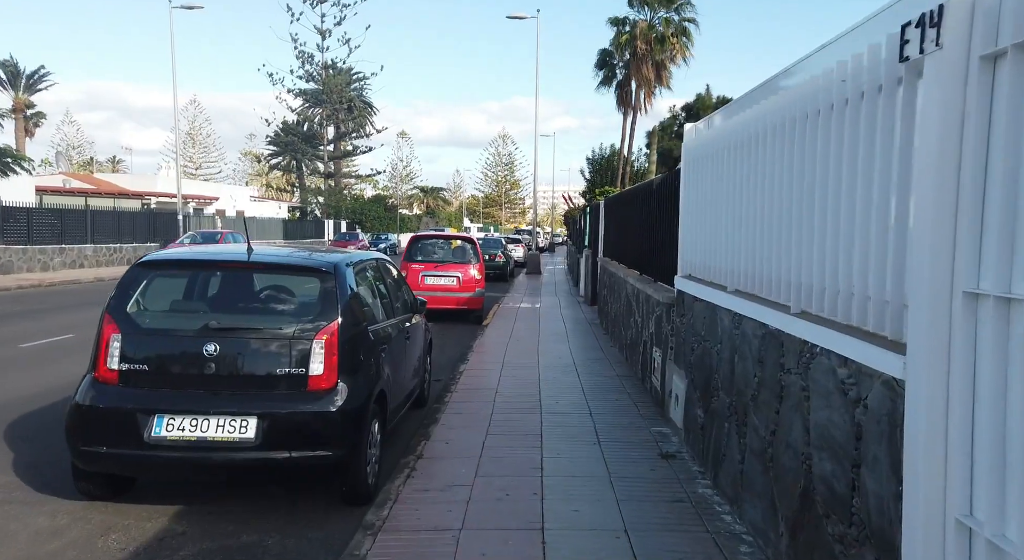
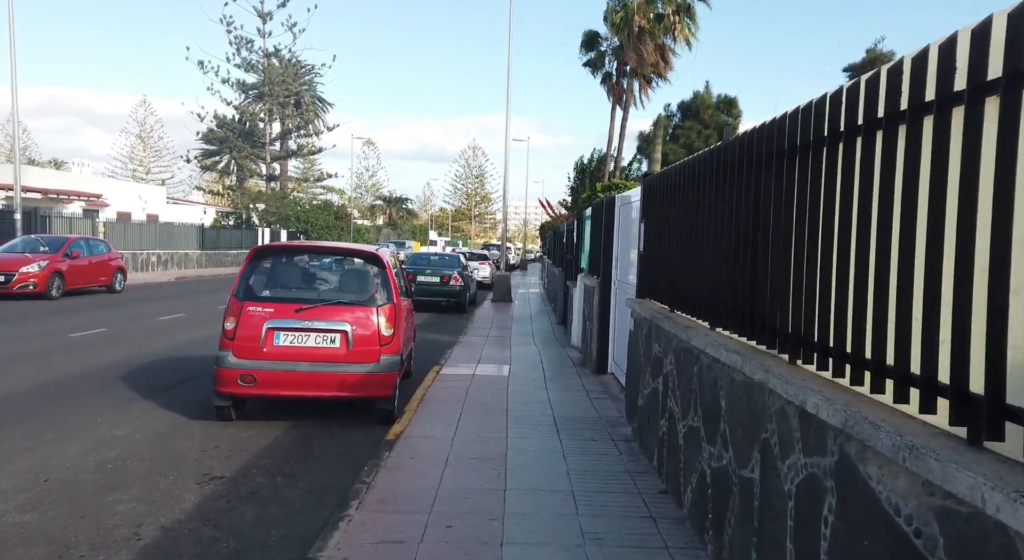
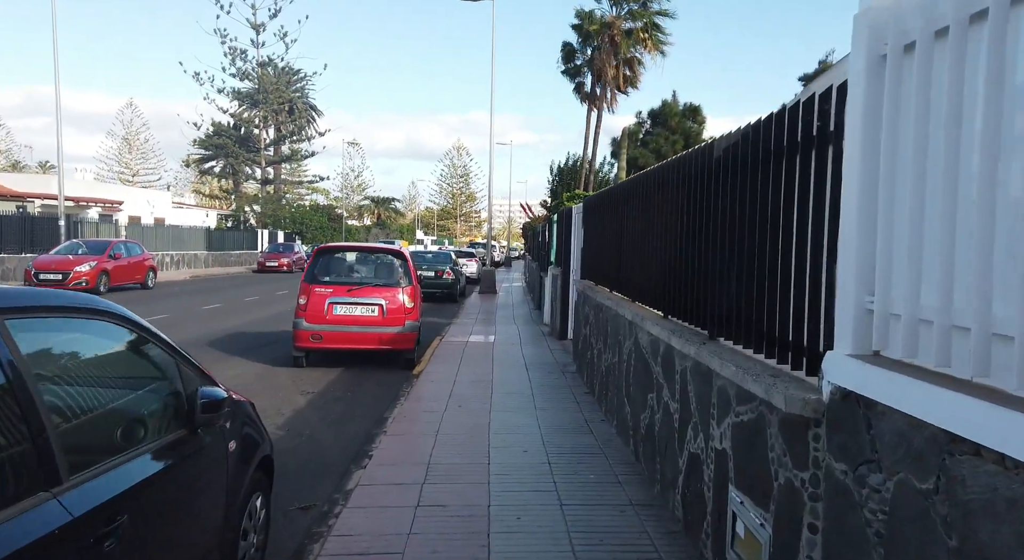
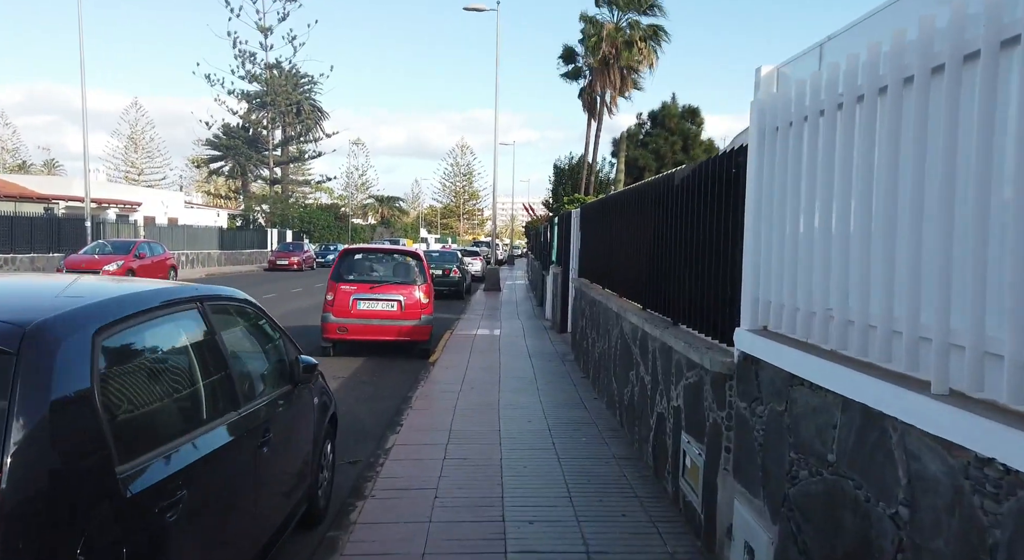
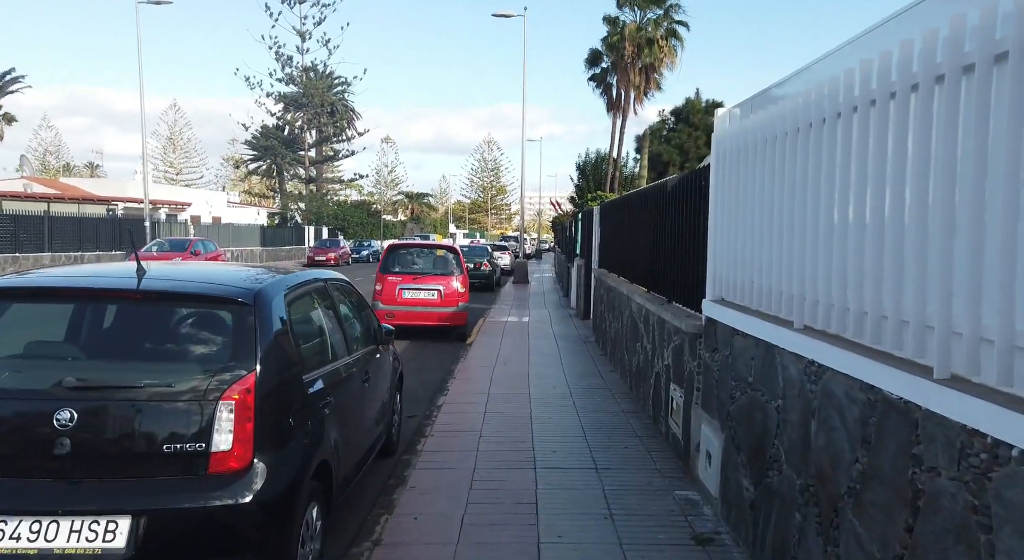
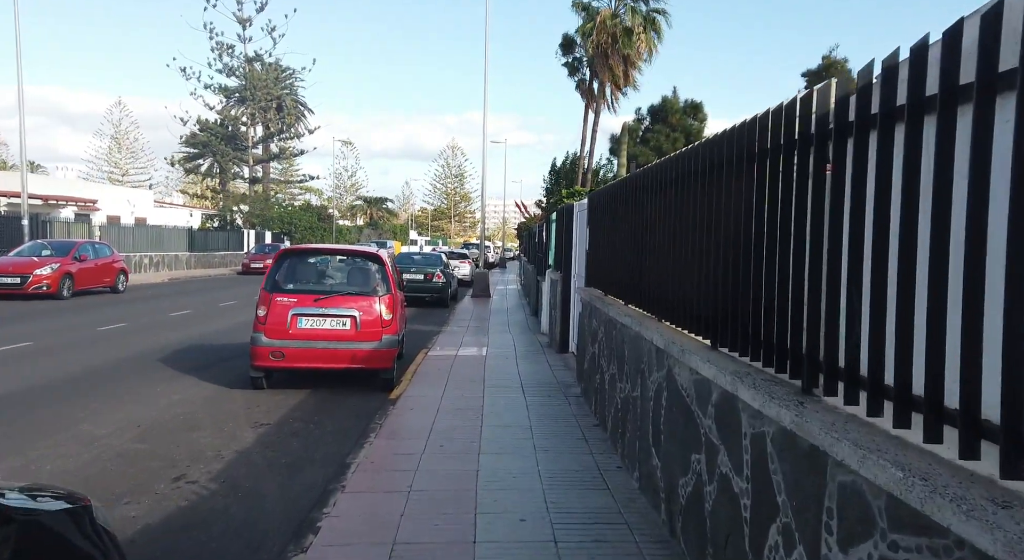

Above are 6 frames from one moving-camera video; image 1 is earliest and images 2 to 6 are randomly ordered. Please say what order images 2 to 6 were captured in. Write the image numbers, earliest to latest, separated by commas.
5, 4, 3, 6, 2
